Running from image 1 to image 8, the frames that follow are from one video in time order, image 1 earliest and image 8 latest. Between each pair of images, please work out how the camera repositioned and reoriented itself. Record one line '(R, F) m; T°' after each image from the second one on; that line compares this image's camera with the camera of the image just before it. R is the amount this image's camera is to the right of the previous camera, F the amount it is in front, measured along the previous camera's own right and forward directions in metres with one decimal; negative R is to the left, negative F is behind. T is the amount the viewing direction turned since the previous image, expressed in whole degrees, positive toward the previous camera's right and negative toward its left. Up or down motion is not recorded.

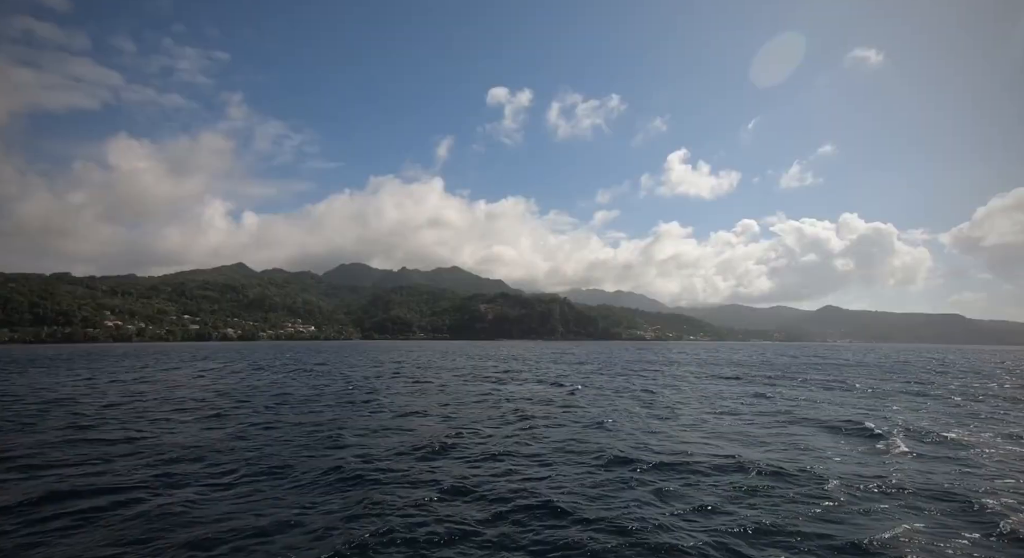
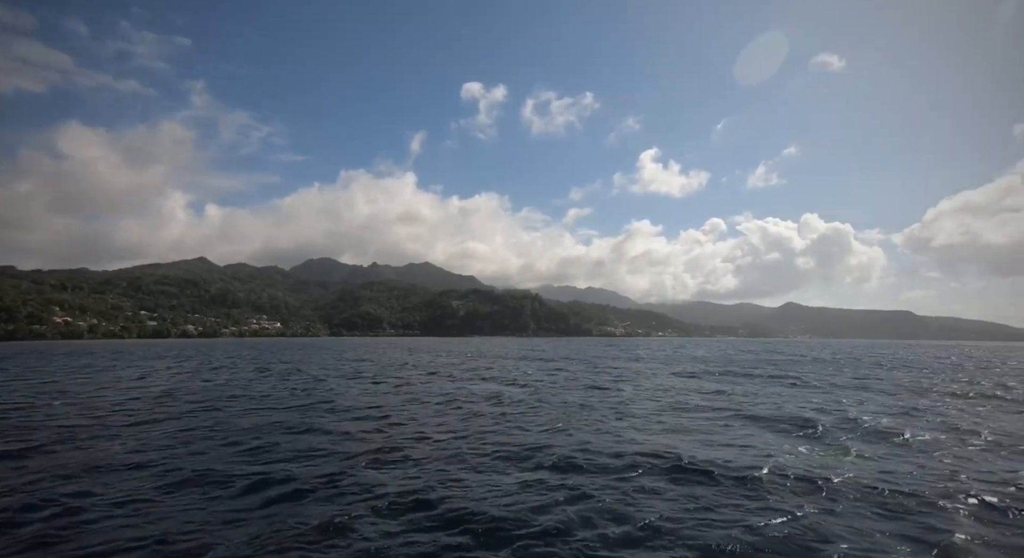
(+1.2, +0.4) m; +3°
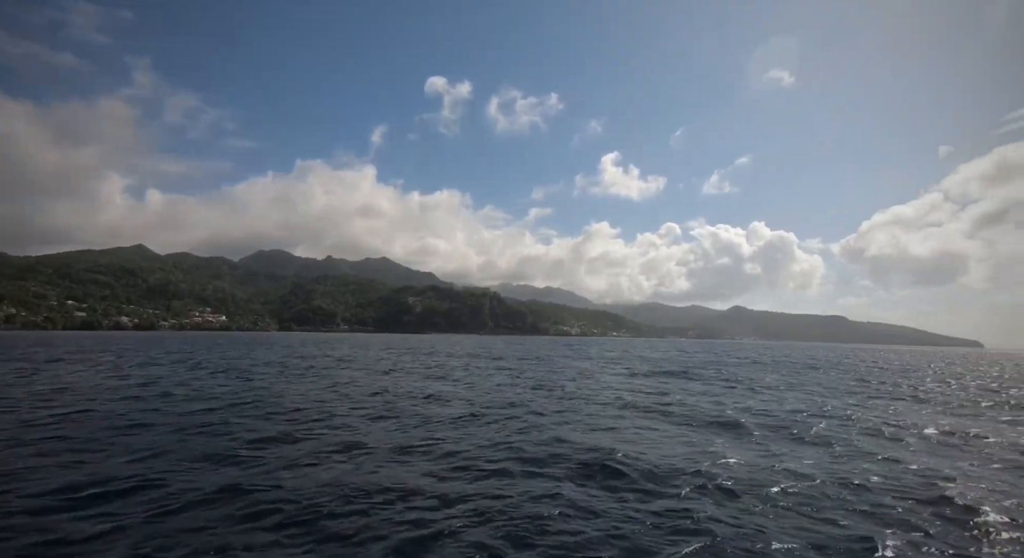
(+1.9, +0.9) m; +4°
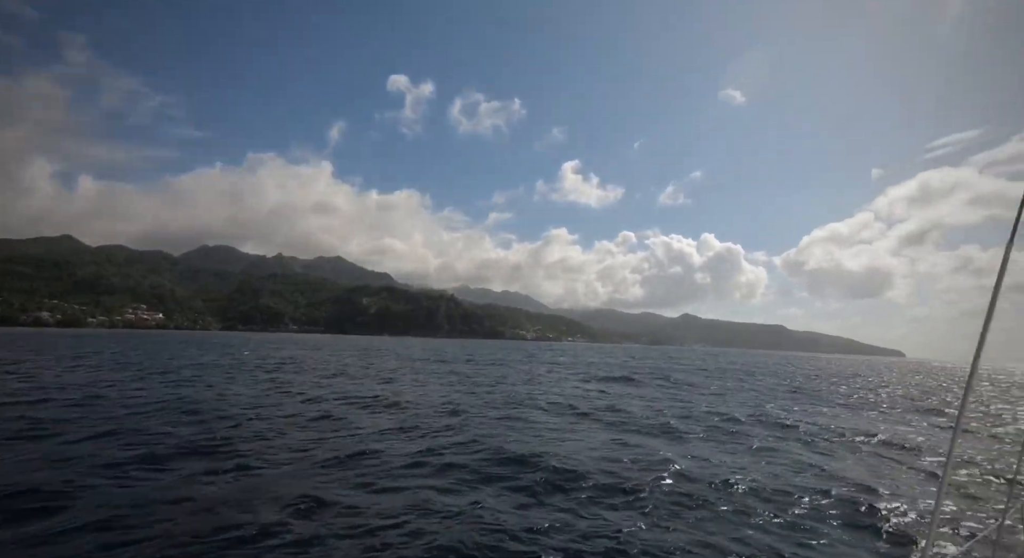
(+2.1, +1.7) m; +4°
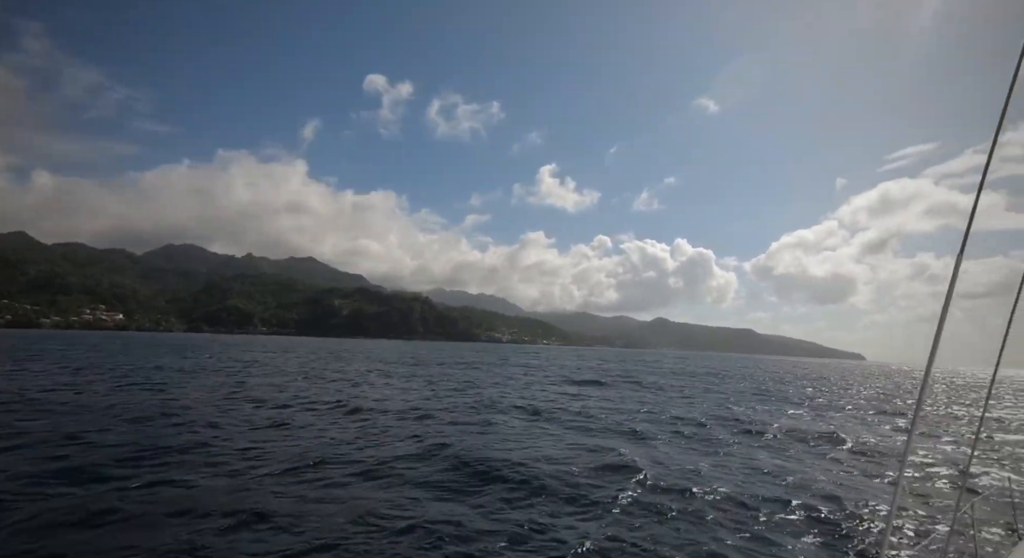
(+1.4, +1.4) m; +2°
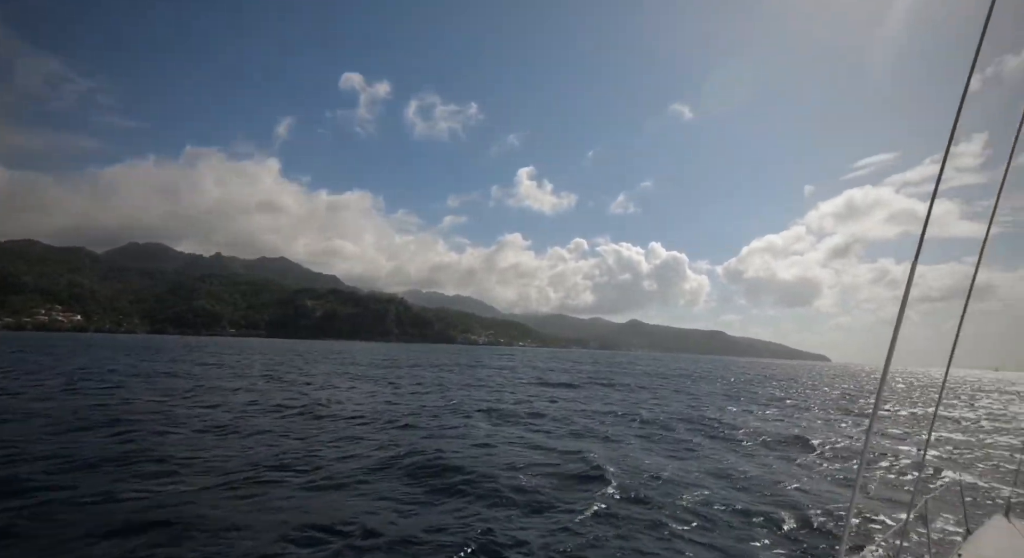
(-11.6, +9.7) m; +2°
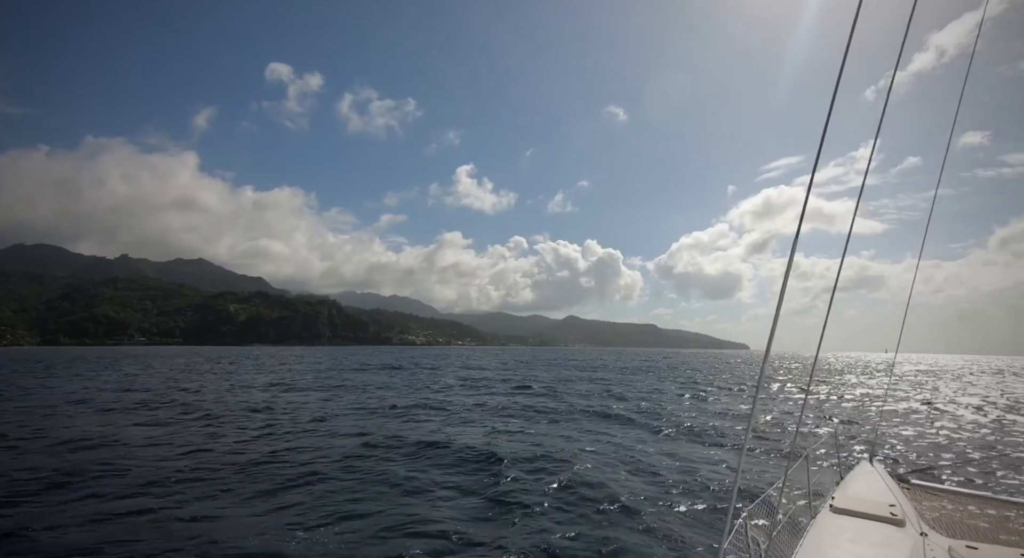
(-0.8, -20.9) m; +6°
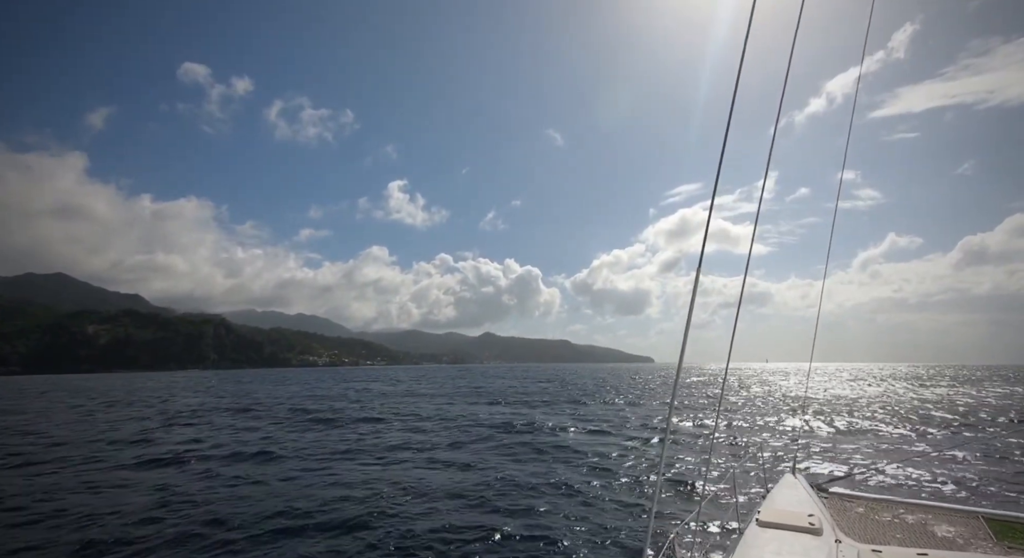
(-6.4, -0.2) m; +8°
